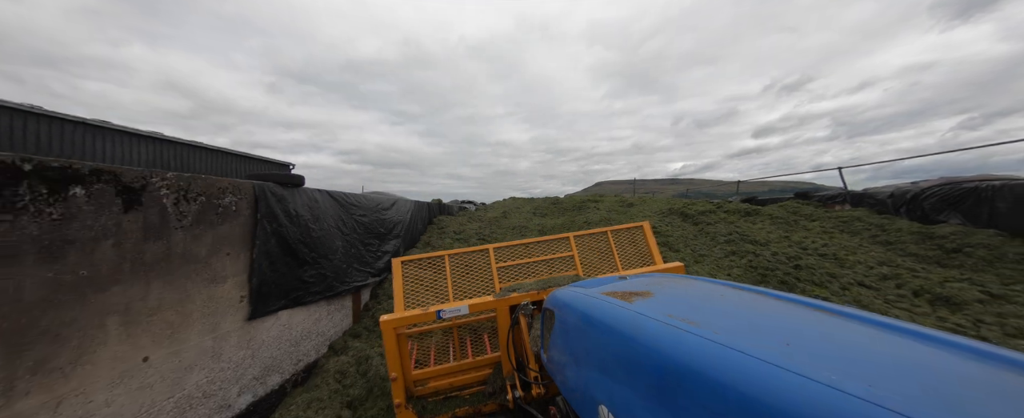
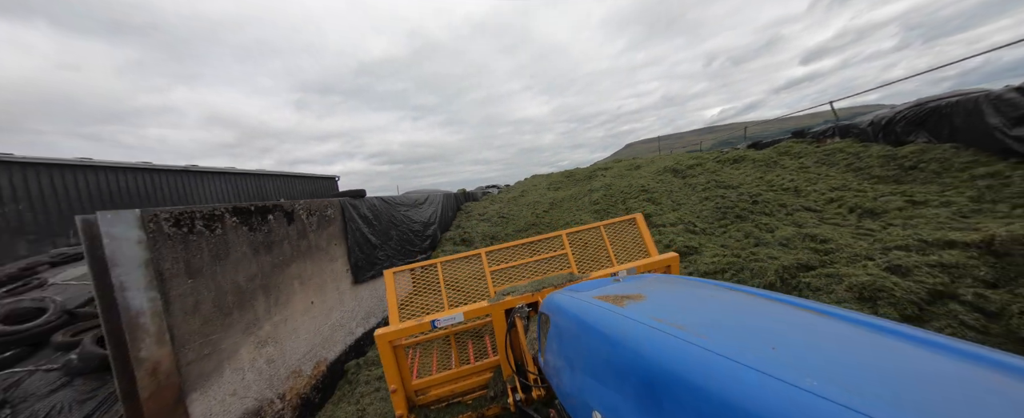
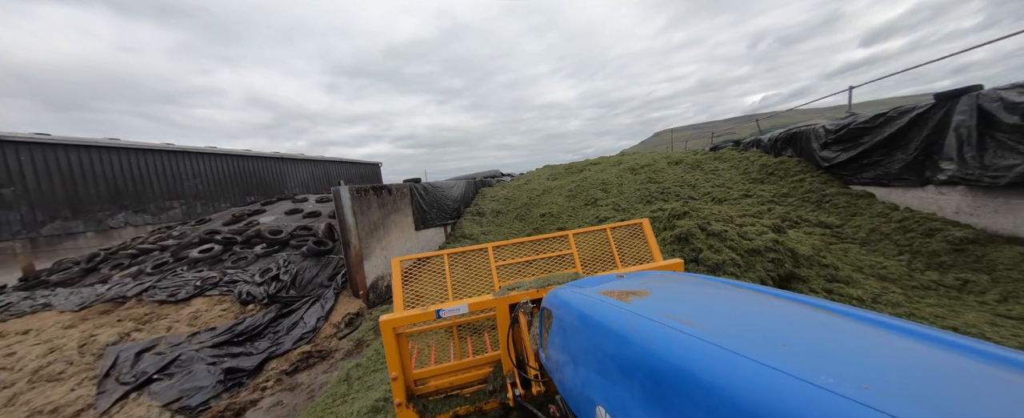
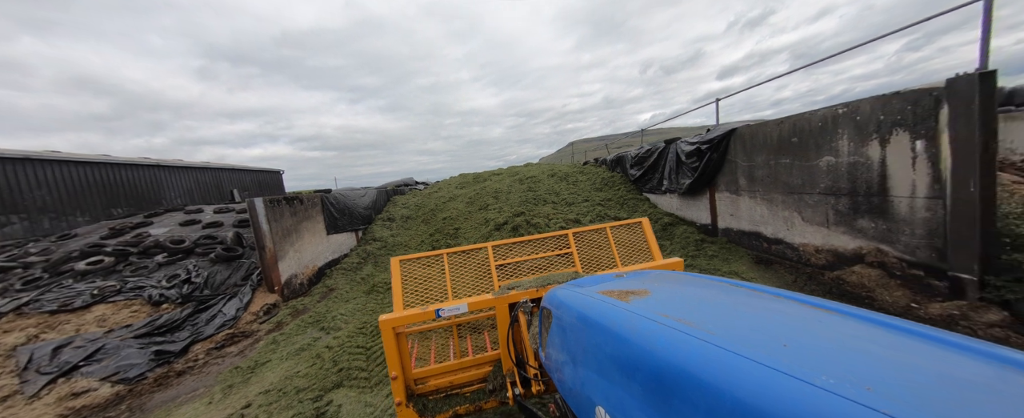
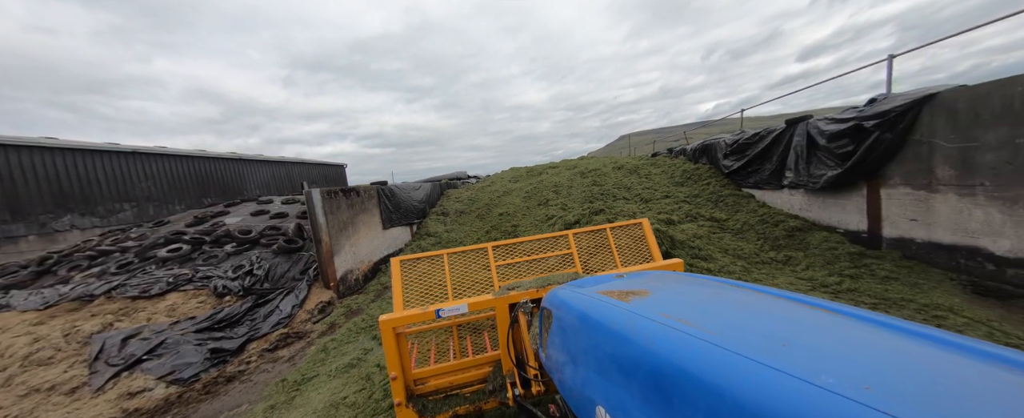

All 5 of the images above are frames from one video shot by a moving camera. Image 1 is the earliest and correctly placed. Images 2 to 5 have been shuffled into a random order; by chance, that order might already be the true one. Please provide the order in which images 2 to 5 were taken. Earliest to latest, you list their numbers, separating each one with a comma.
2, 3, 5, 4
